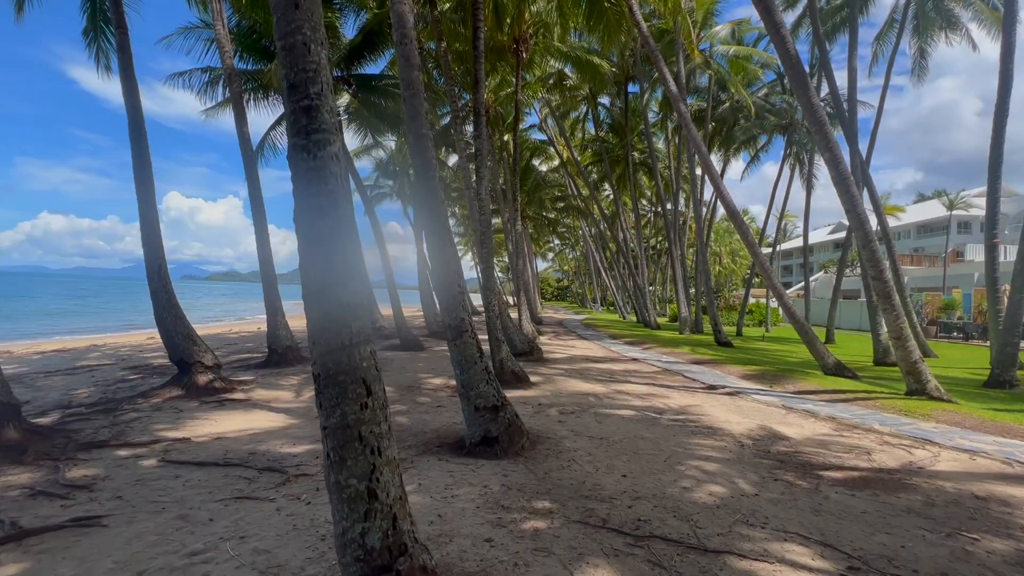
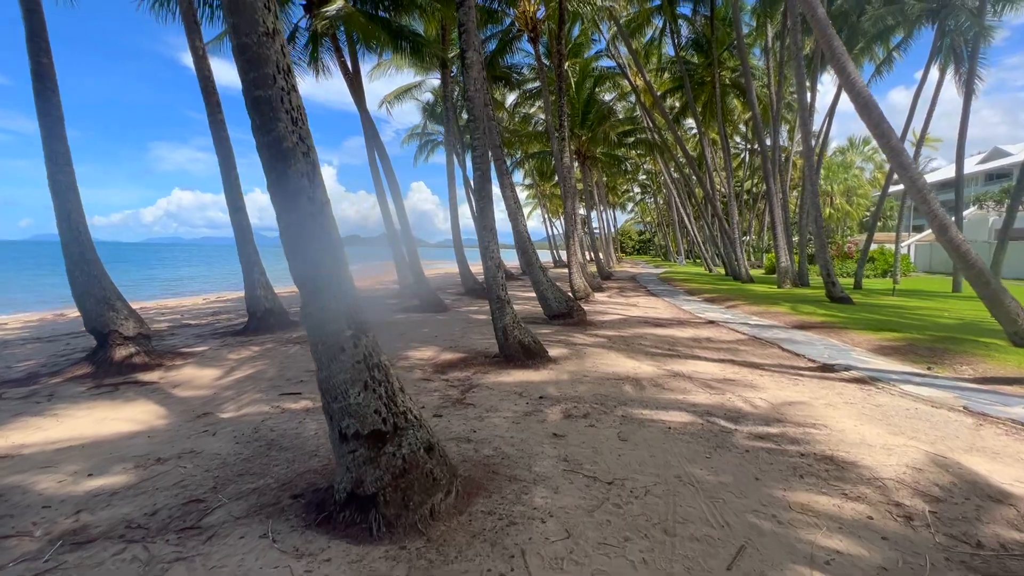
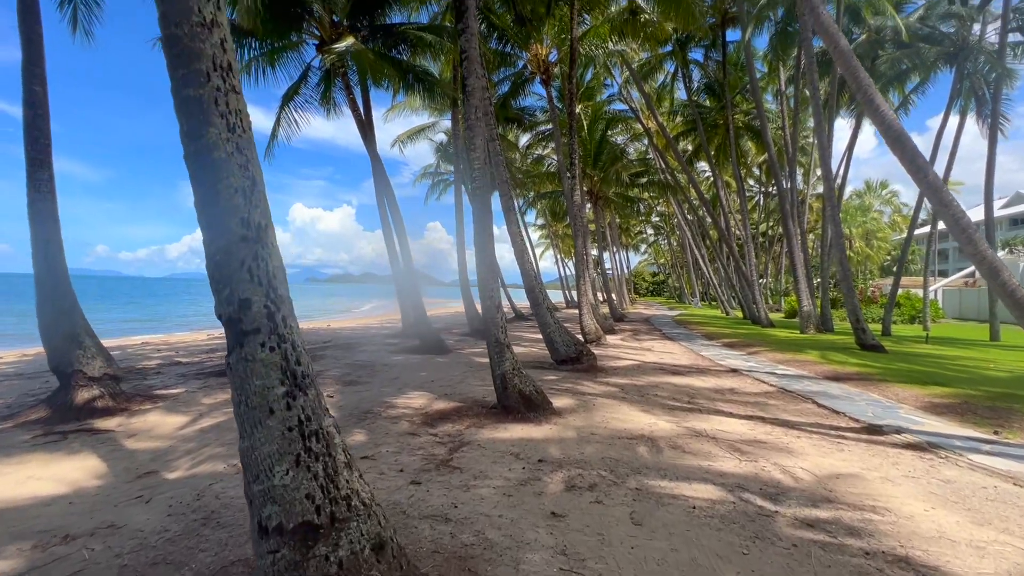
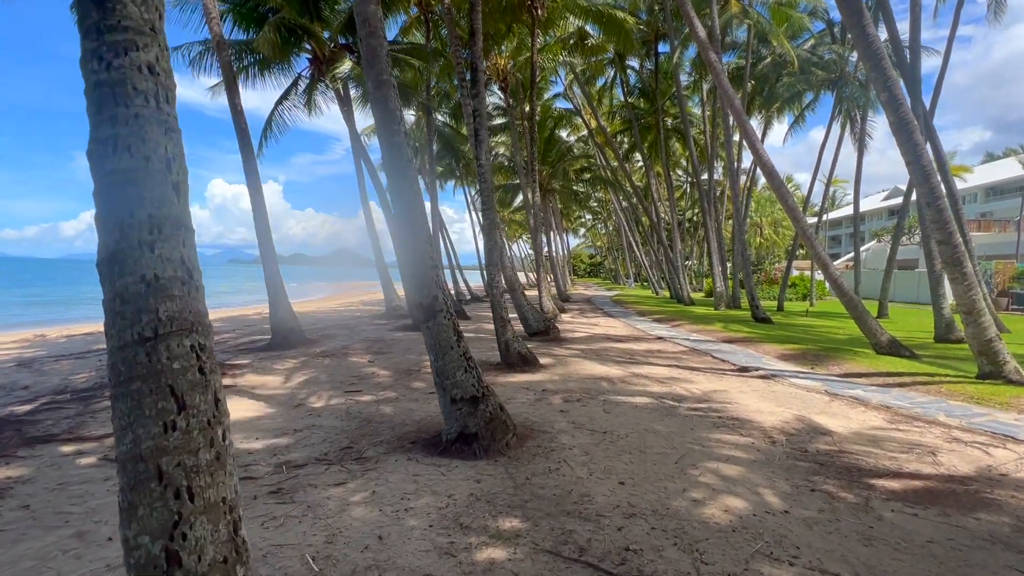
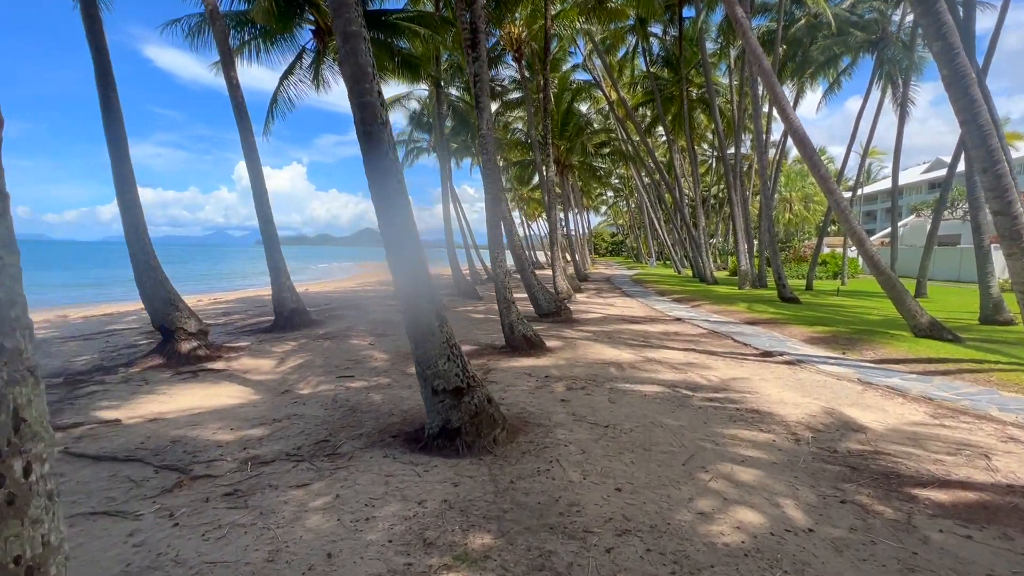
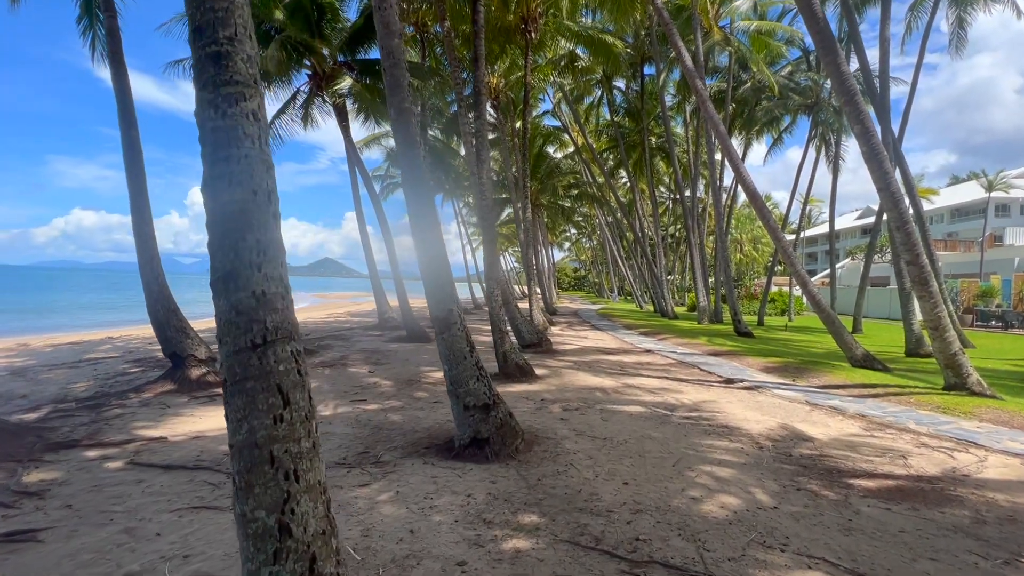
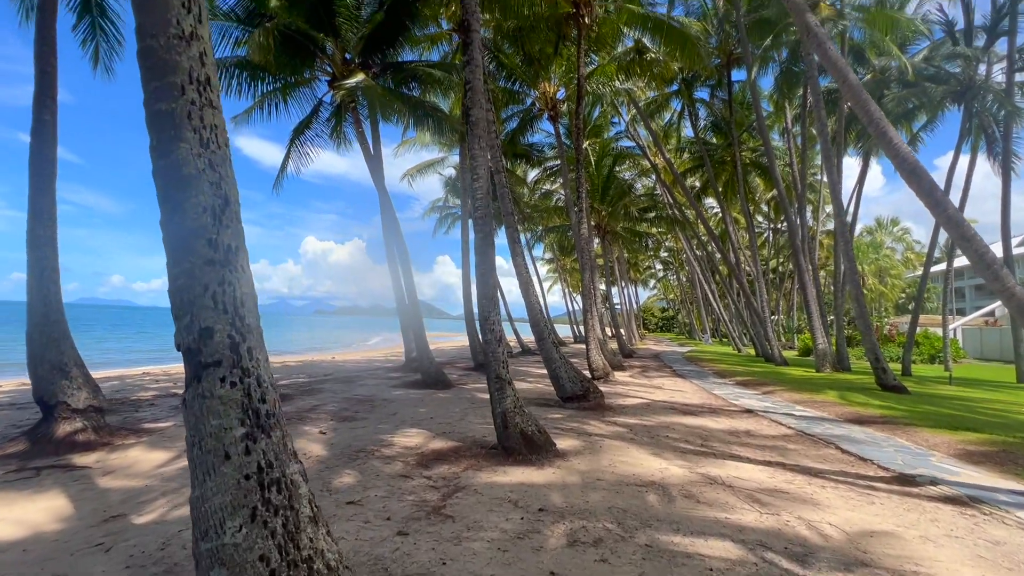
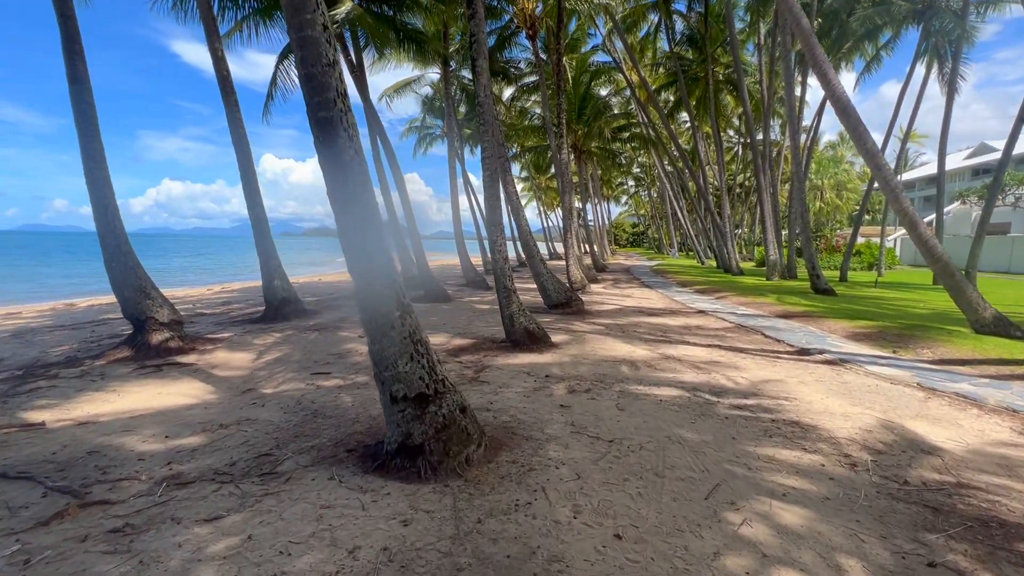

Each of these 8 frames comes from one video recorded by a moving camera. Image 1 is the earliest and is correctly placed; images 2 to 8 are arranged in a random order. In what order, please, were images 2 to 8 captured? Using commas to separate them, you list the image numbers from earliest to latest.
6, 4, 5, 8, 2, 3, 7
